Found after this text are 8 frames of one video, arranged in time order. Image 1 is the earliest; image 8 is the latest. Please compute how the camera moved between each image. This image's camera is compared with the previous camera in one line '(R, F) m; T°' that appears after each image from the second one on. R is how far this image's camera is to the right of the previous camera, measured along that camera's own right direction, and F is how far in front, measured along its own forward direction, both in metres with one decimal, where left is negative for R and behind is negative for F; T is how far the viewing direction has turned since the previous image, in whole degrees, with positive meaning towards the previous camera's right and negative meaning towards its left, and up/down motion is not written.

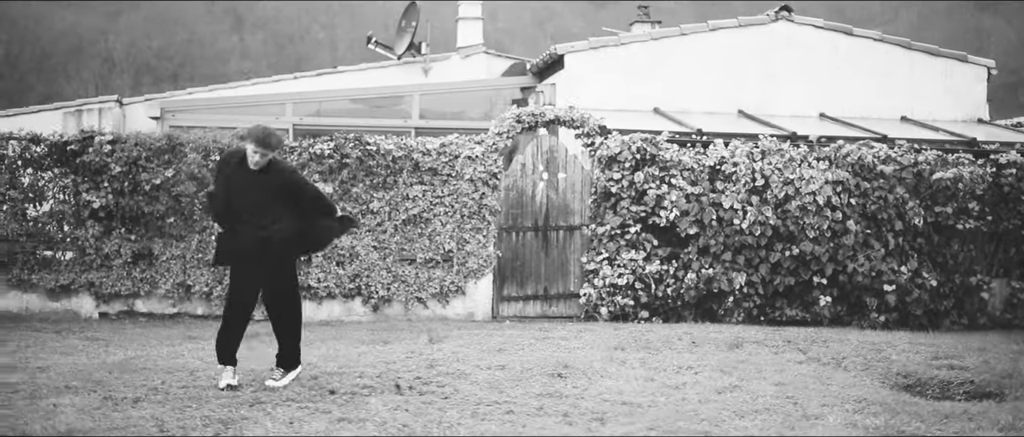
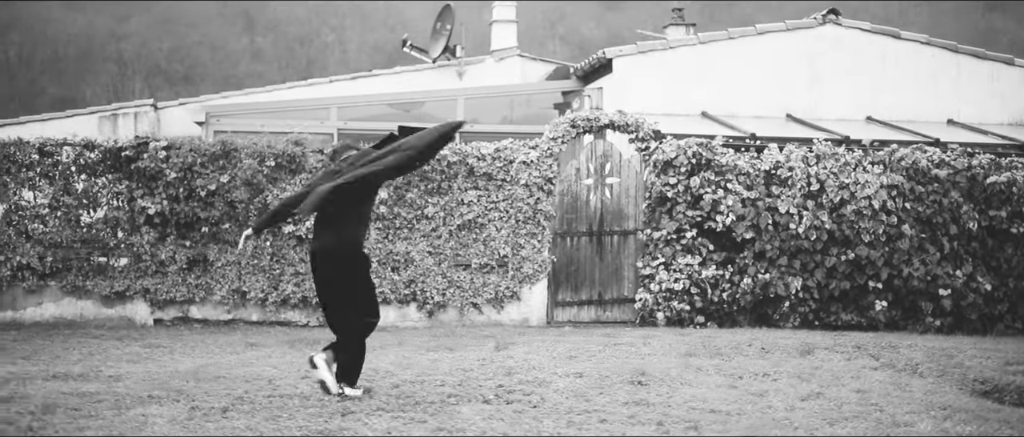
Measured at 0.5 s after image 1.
(-0.4, 0.0) m; 0°
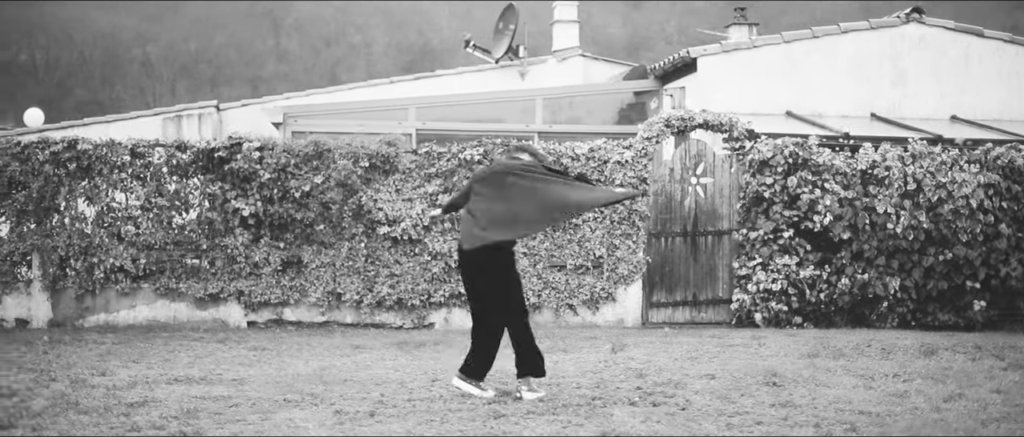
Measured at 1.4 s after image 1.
(-0.7, +0.1) m; 0°
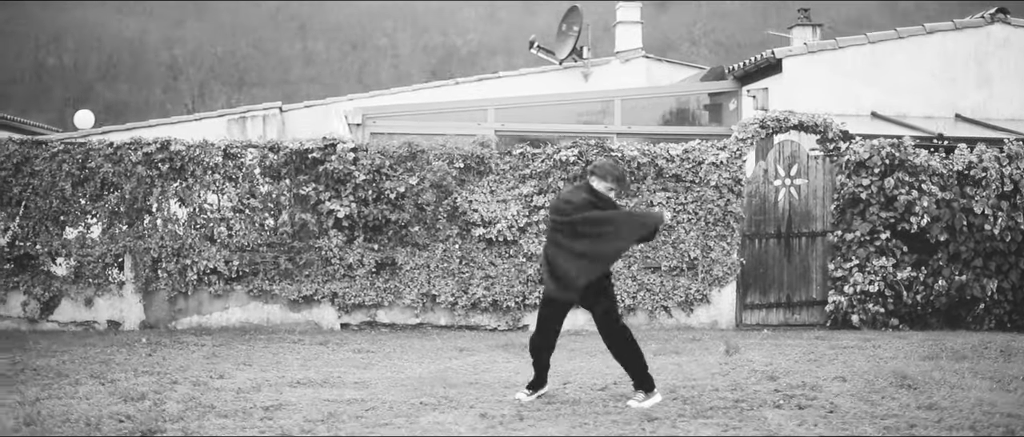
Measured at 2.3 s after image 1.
(-0.7, +0.1) m; 0°
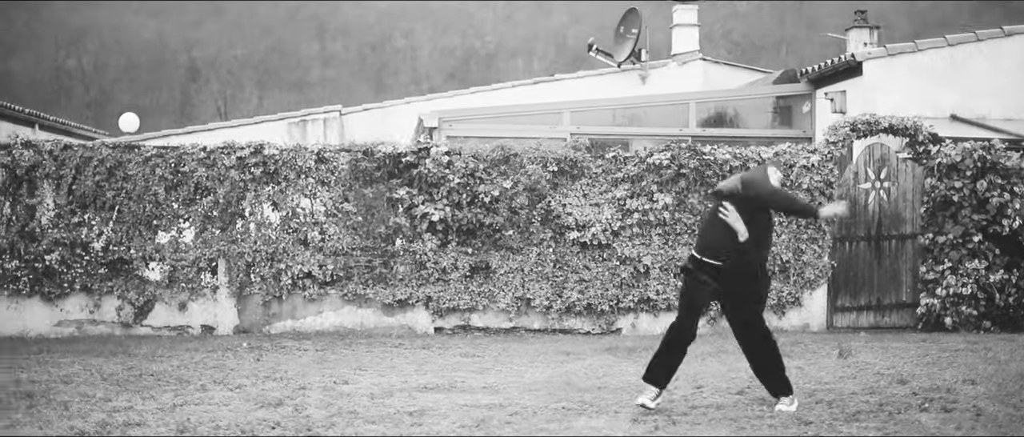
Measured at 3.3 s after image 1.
(-0.7, 0.0) m; +1°
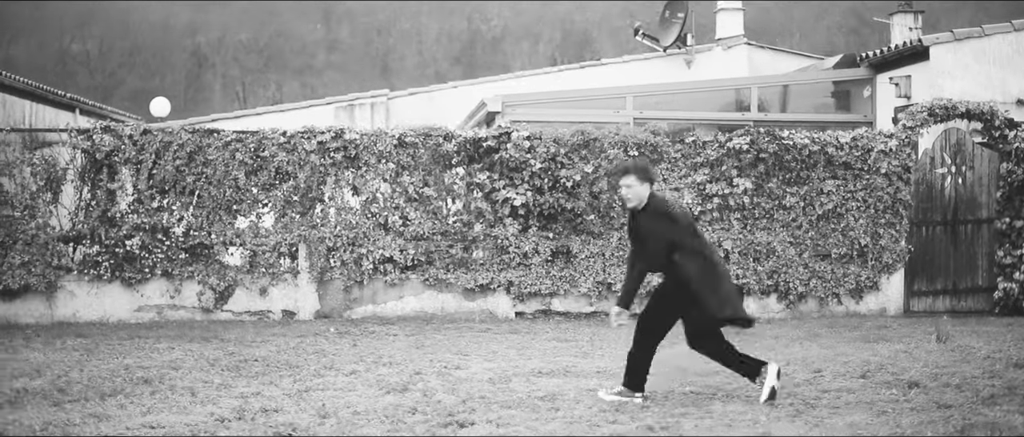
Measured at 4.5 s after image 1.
(-0.7, 0.0) m; +1°
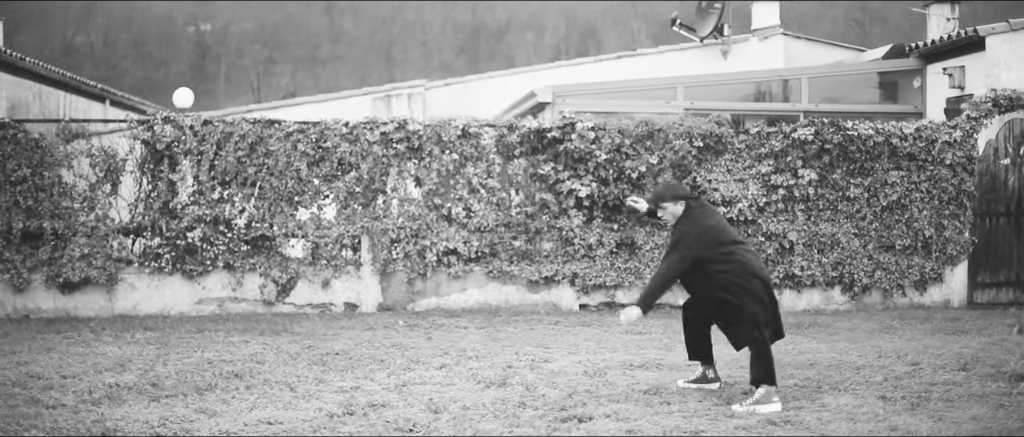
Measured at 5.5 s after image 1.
(-0.6, +0.1) m; +1°
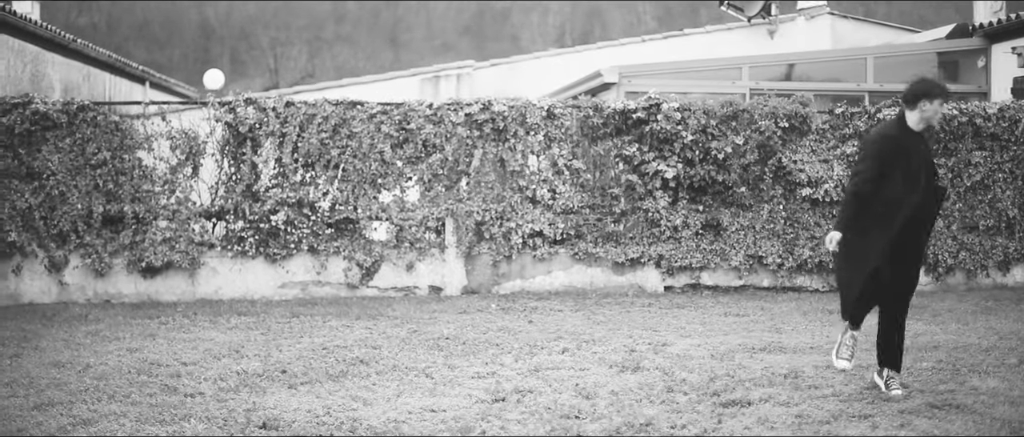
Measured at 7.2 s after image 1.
(-0.8, +0.1) m; +1°
